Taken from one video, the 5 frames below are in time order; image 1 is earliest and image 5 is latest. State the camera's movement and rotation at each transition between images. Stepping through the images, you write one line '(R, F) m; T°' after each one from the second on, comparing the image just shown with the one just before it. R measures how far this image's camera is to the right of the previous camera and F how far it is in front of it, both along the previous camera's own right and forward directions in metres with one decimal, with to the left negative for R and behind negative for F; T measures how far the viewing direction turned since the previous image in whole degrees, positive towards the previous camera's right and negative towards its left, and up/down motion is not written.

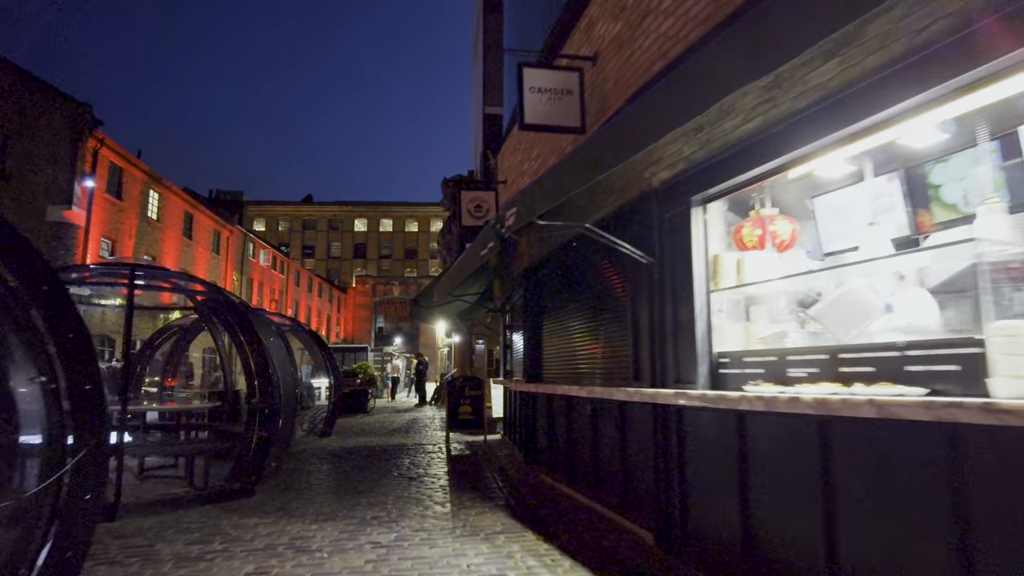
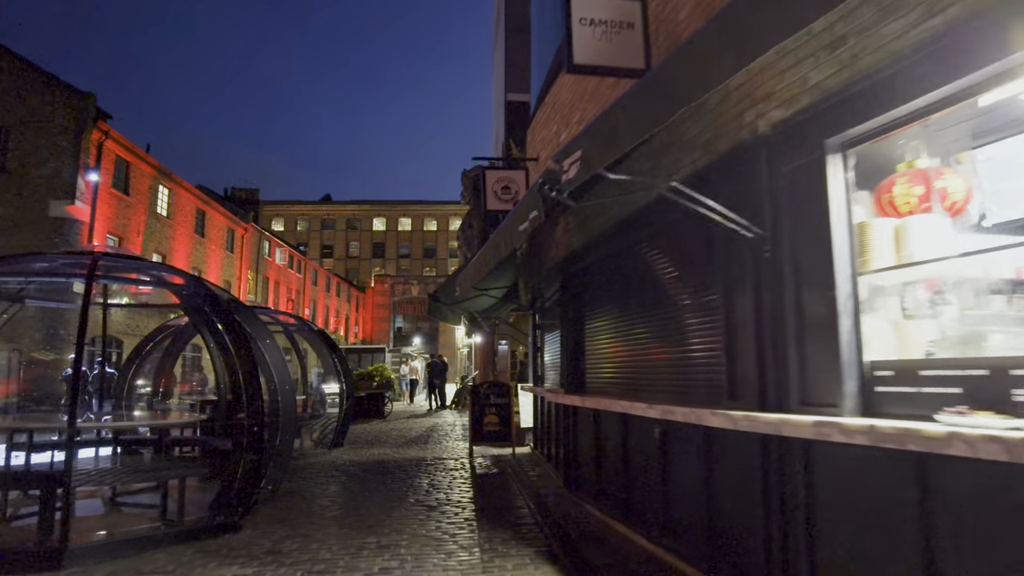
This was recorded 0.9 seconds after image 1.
(-0.2, +1.3) m; -2°
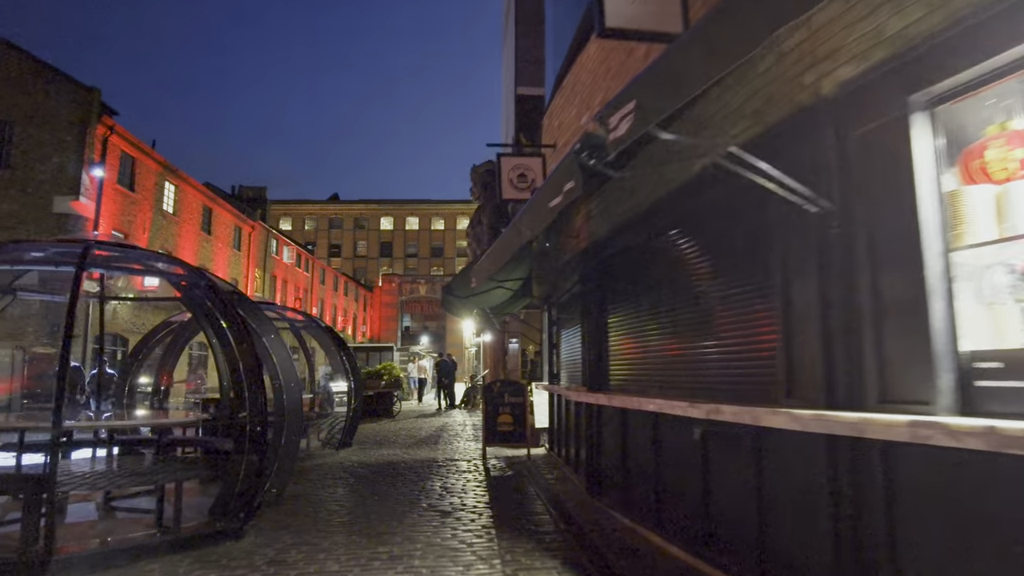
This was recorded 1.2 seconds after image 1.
(-0.1, +0.4) m; -1°
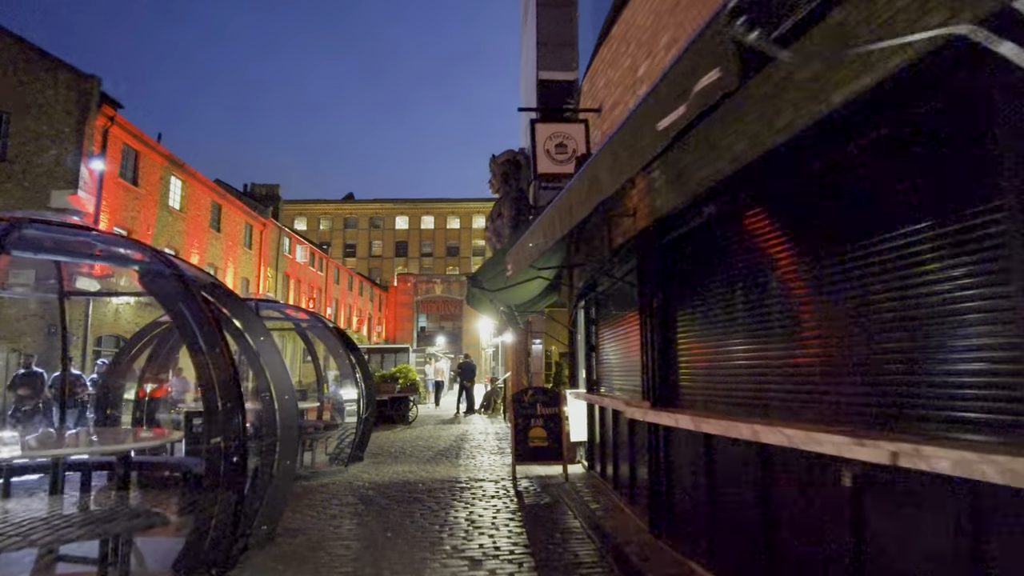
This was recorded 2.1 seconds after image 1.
(-0.2, +1.3) m; -1°
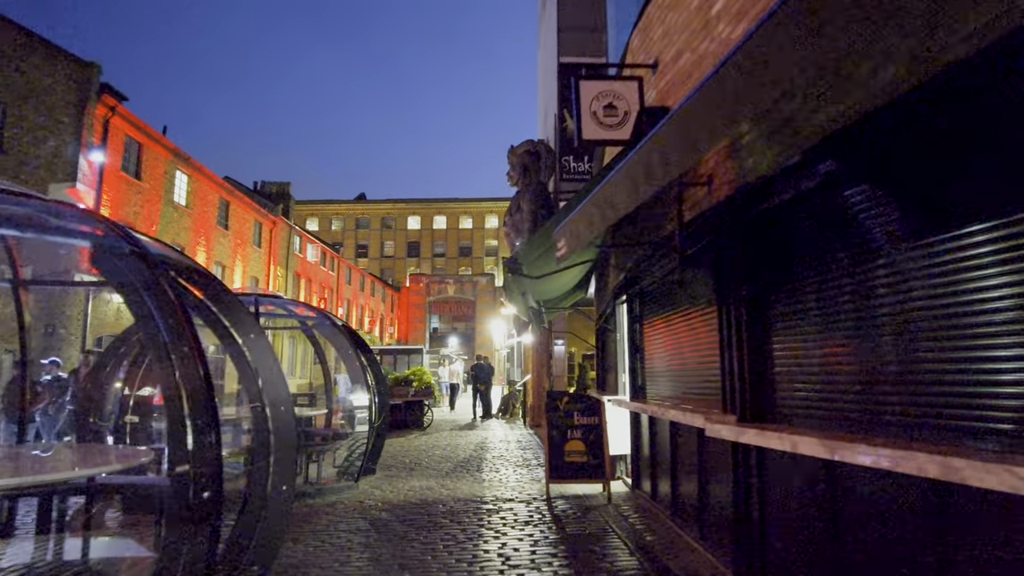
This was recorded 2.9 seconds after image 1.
(-0.2, +1.1) m; -1°
